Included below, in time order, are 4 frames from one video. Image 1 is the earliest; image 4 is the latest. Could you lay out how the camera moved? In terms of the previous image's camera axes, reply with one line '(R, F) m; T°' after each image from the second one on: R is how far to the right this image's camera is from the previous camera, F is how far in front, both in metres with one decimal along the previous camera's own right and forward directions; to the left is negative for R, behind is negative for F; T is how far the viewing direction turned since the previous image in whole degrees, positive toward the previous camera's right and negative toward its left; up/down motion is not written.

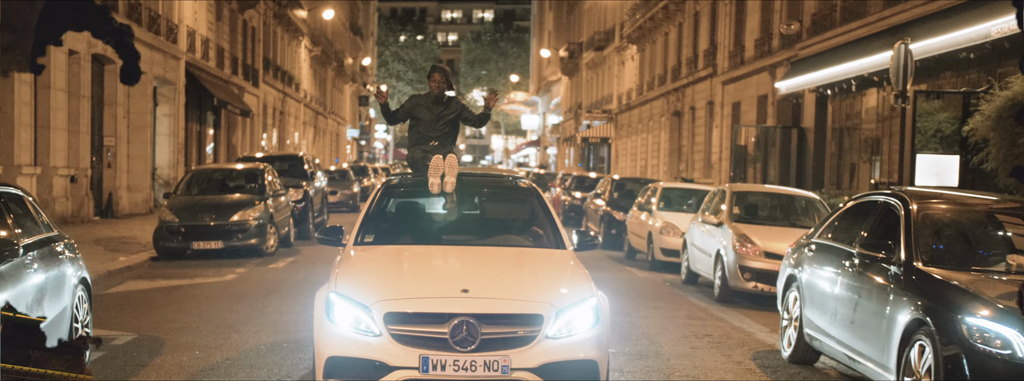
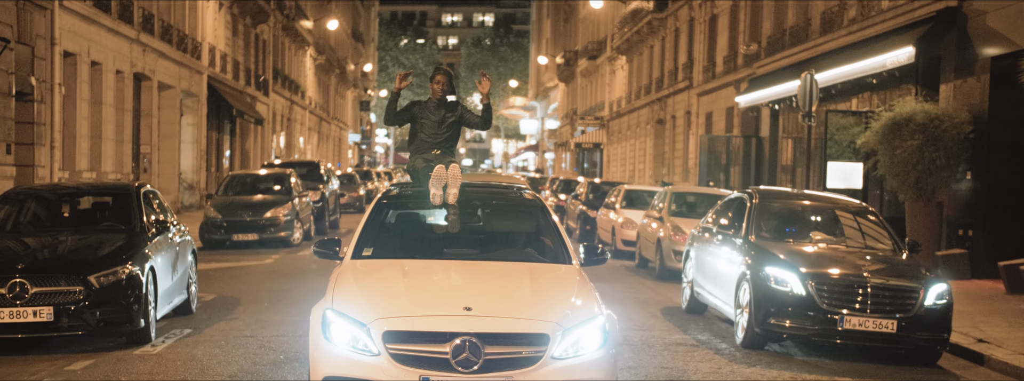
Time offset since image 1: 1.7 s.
(+0.2, -3.3) m; 0°
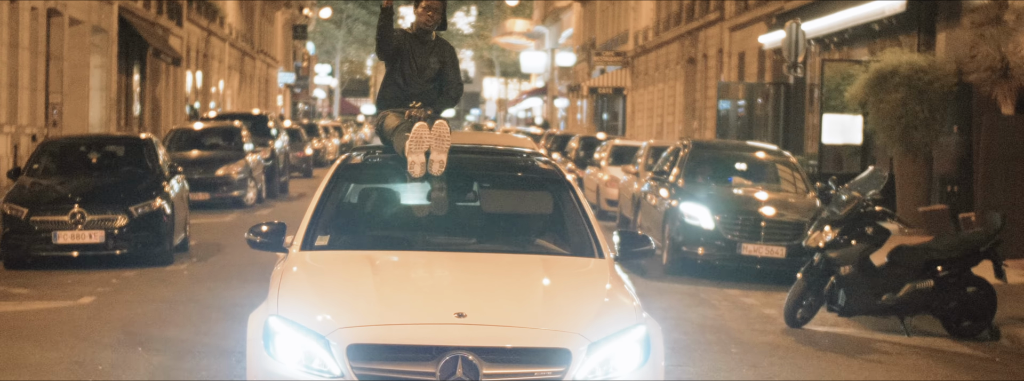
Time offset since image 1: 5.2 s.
(-0.2, +1.8) m; +2°
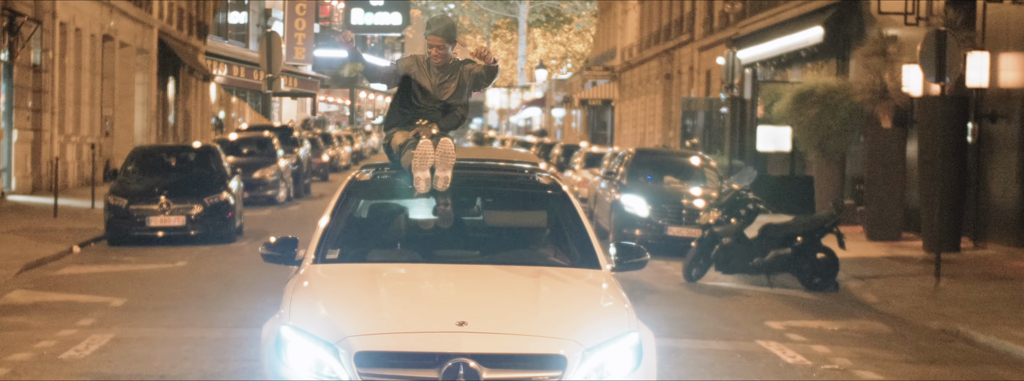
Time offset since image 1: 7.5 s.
(+0.1, -1.1) m; 0°
